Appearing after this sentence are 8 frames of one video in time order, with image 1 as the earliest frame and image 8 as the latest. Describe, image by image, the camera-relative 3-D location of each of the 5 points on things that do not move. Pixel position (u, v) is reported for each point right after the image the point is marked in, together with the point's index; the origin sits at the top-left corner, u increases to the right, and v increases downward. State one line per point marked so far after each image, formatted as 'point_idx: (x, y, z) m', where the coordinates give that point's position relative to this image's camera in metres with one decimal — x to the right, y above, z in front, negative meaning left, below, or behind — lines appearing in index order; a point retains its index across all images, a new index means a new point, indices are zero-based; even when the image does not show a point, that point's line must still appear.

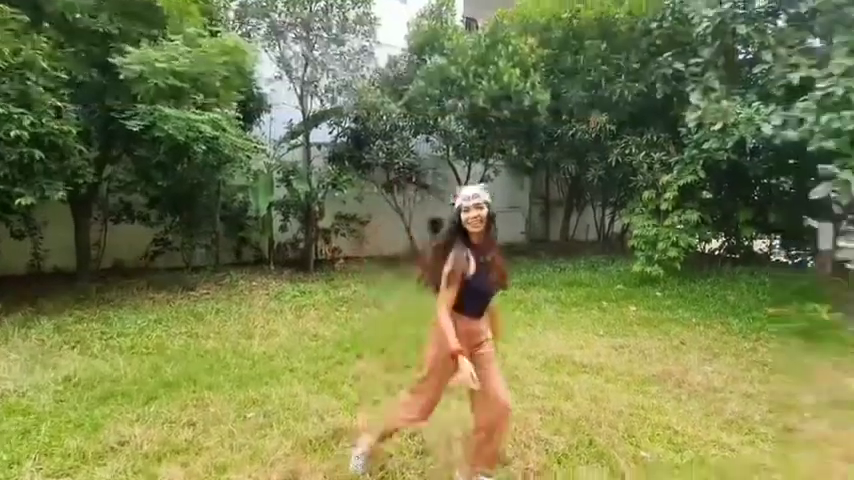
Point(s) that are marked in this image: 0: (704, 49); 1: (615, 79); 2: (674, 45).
0: (+4.9, +3.4, +7.6) m
1: (+4.0, +3.4, +9.0) m
2: (+4.8, +3.7, +8.1) m
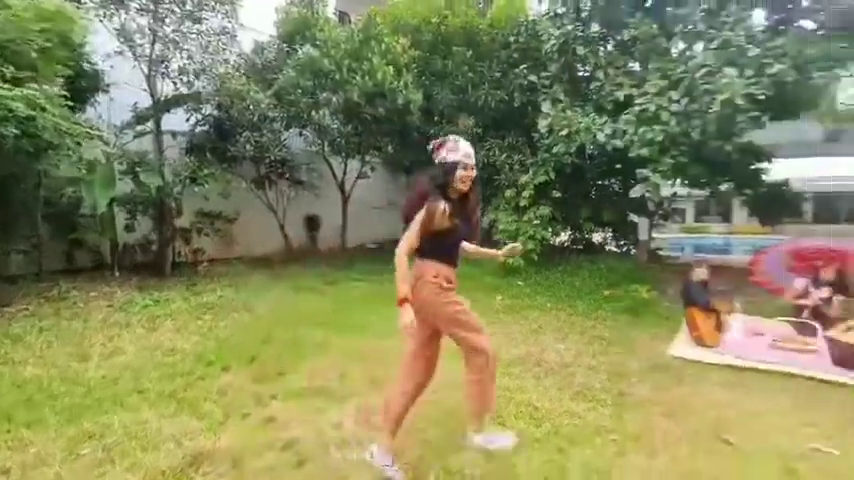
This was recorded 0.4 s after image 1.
0: (+2.5, +3.5, +8.6) m
1: (+1.3, +3.5, +9.7) m
2: (+2.2, +3.8, +9.0) m
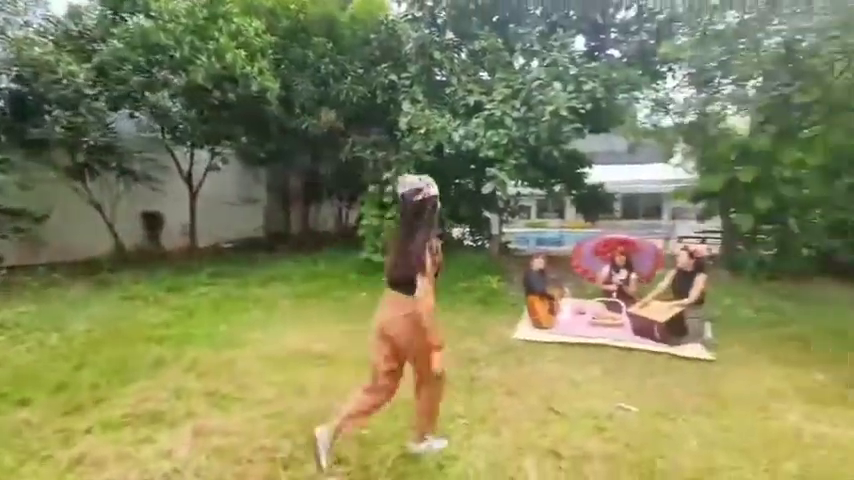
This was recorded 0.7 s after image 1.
0: (-0.3, +3.6, +8.8) m
1: (-1.9, +3.5, +9.5) m
2: (-0.8, +3.9, +9.1) m
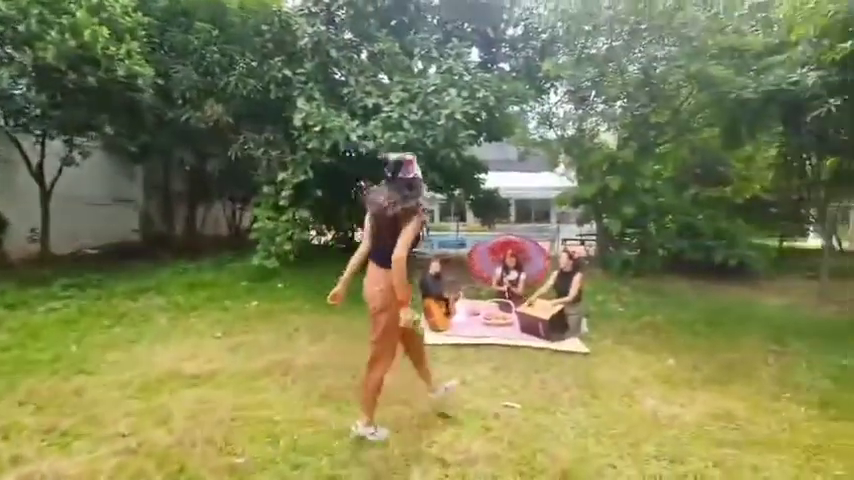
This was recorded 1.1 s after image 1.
0: (-2.4, +3.5, +8.4) m
1: (-4.0, +3.4, +8.7) m
2: (-2.9, +3.8, +8.6) m
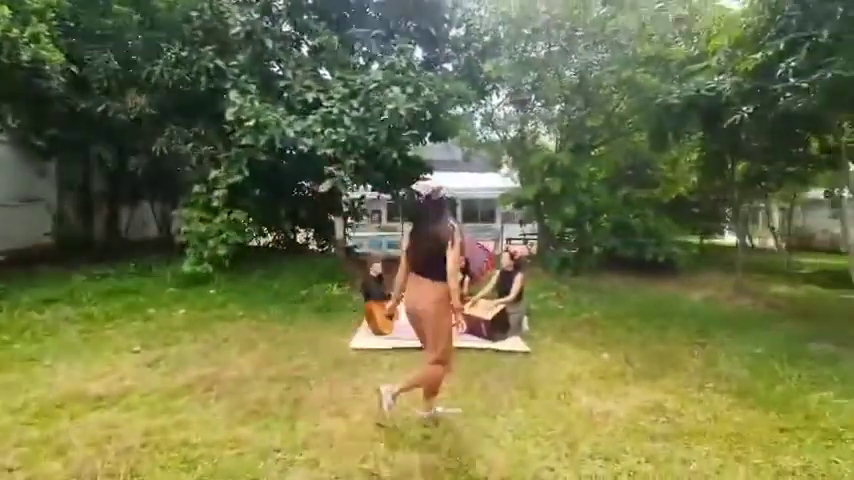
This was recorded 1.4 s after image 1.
0: (-3.5, +3.5, +7.9) m
1: (-5.2, +3.4, +8.0) m
2: (-4.0, +3.7, +8.1) m
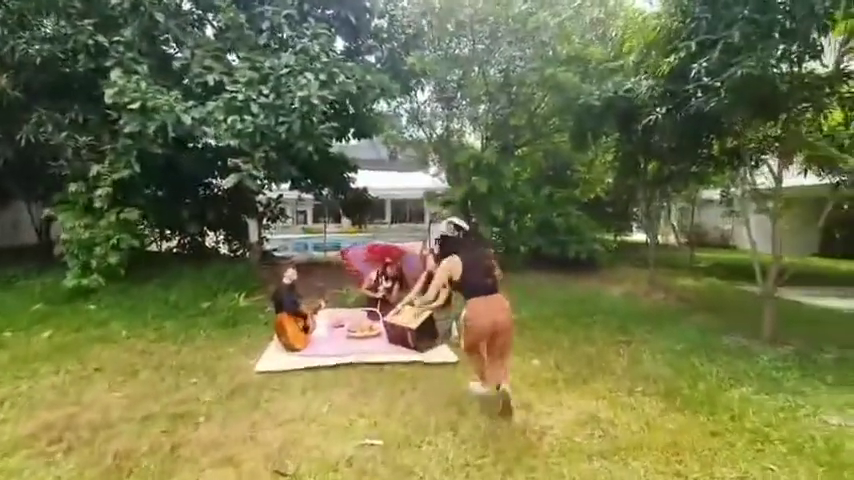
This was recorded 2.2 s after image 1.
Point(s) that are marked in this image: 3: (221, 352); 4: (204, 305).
0: (-4.8, +3.4, +6.8) m
1: (-6.5, +3.3, +6.6) m
2: (-5.4, +3.6, +6.8) m
3: (-2.3, -1.2, +4.7) m
4: (-3.2, -0.9, +6.2) m
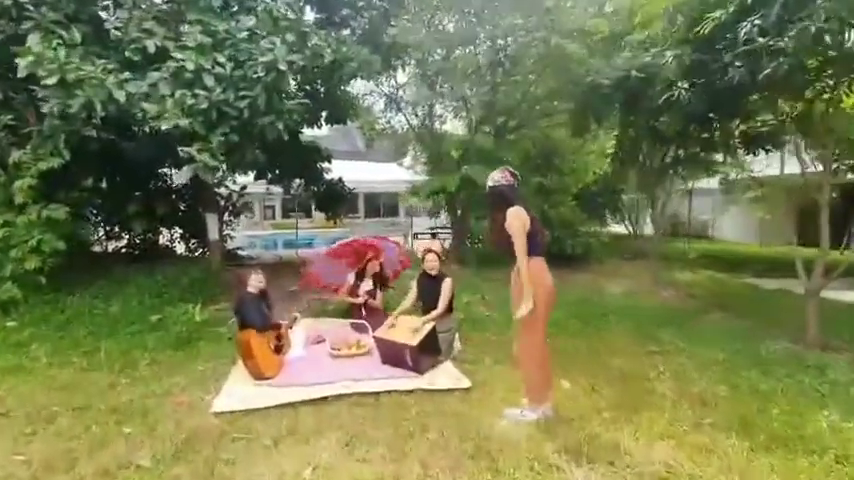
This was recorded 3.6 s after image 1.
0: (-5.0, +3.3, +5.5) m
1: (-6.7, +3.2, +5.3) m
2: (-5.5, +3.6, +5.5) m
3: (-2.2, -1.2, +3.7) m
4: (-3.3, -0.9, +5.1) m
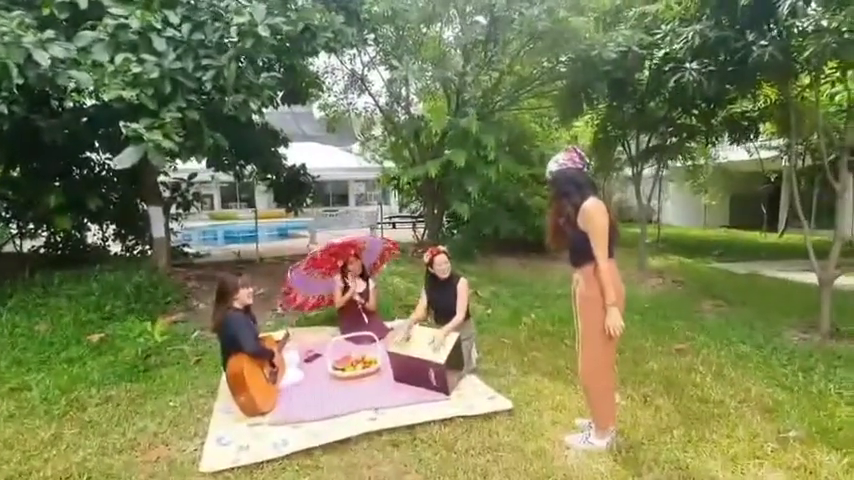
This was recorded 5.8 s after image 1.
0: (-5.0, +3.3, +4.1) m
1: (-6.6, +3.1, +3.7) m
2: (-5.6, +3.5, +4.1) m
3: (-2.0, -1.3, +2.9) m
4: (-3.2, -0.9, +4.1) m
